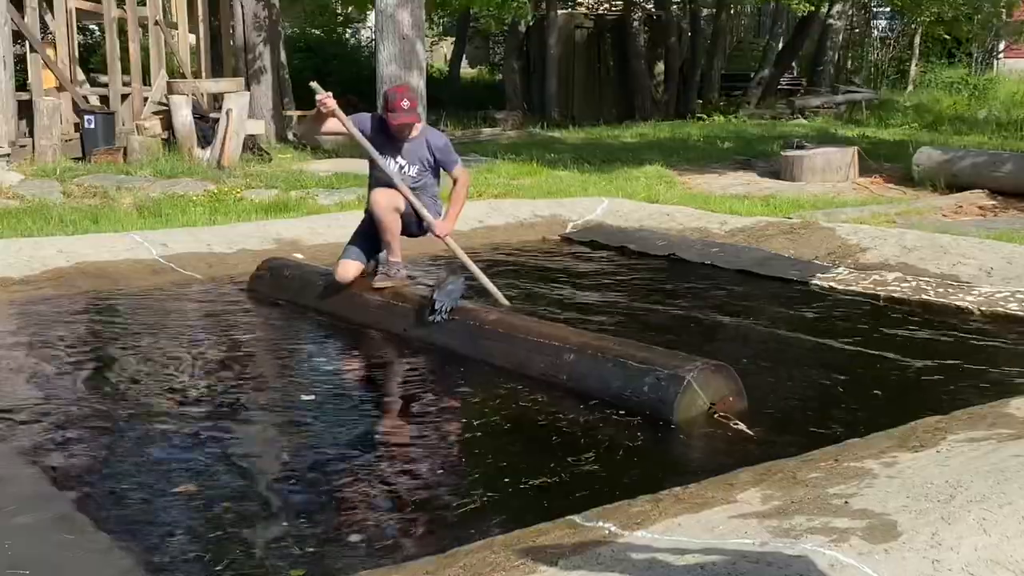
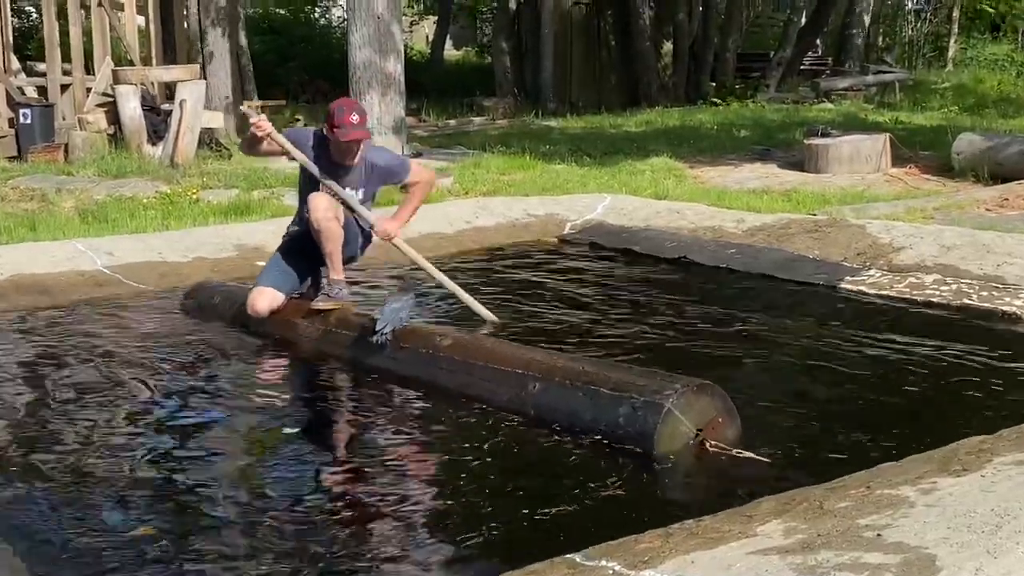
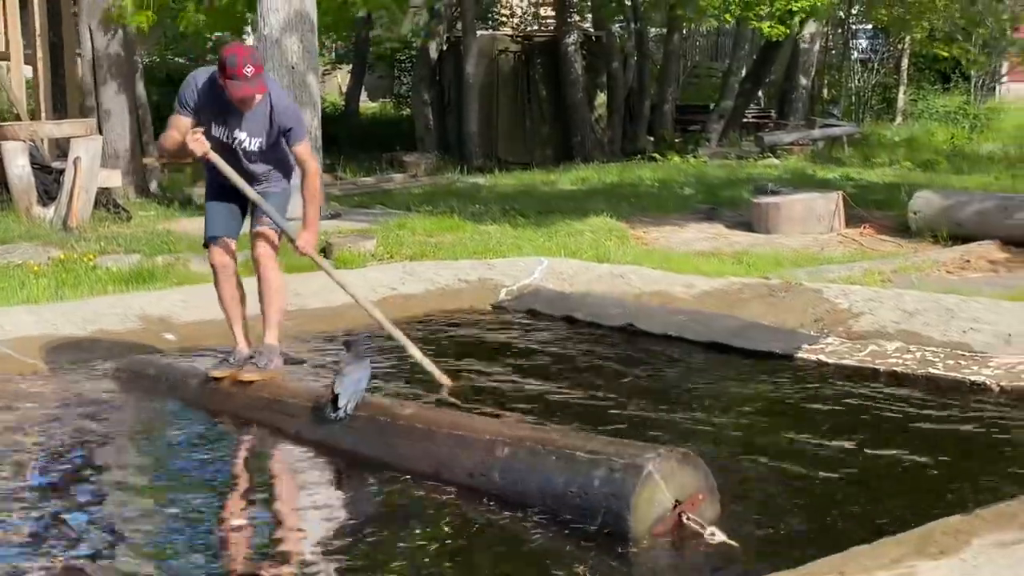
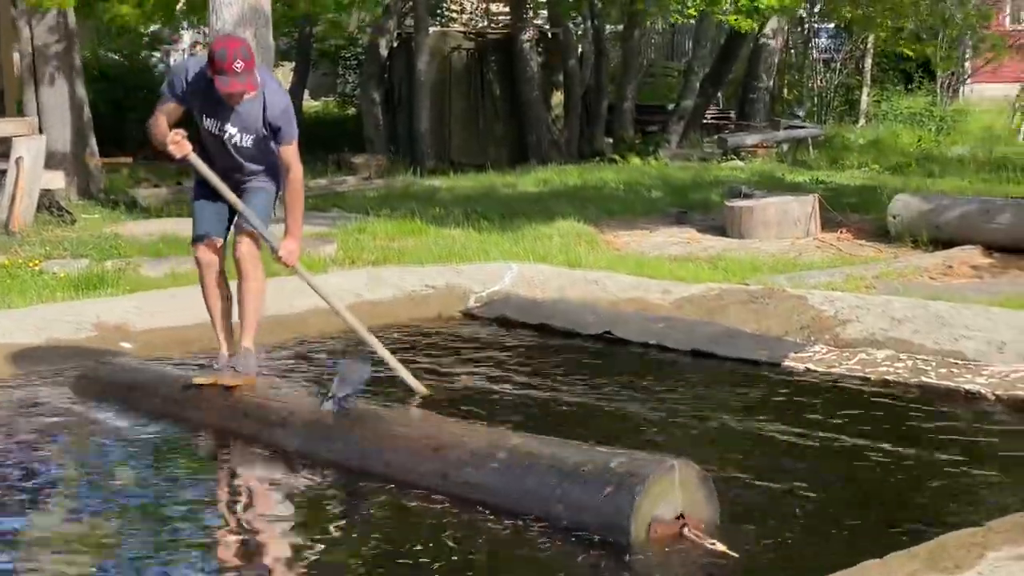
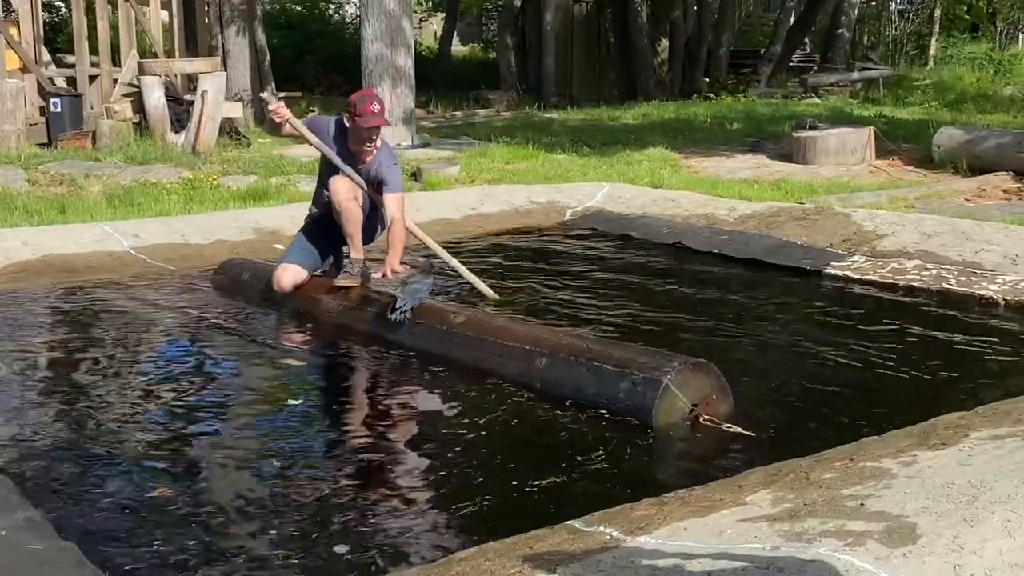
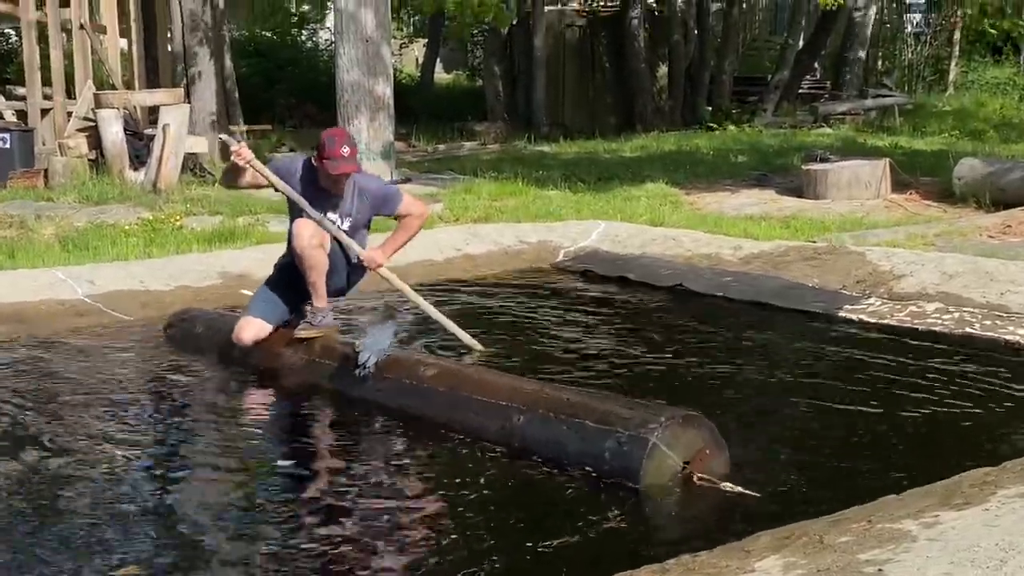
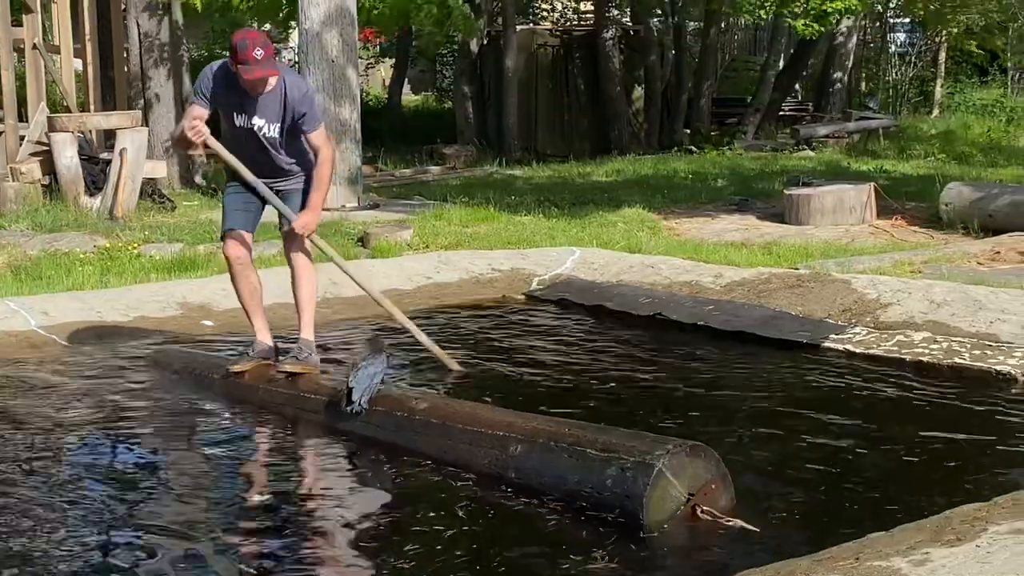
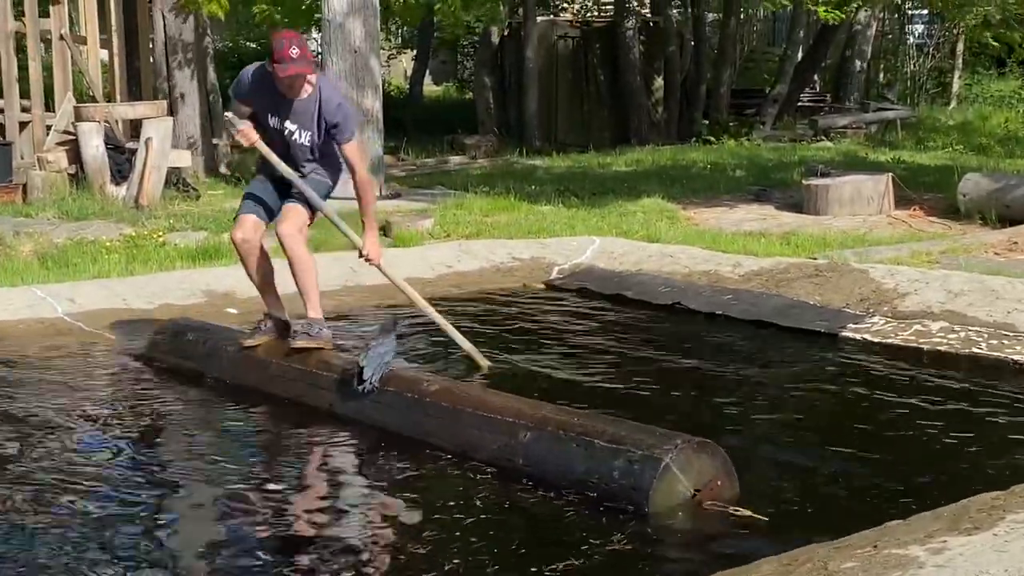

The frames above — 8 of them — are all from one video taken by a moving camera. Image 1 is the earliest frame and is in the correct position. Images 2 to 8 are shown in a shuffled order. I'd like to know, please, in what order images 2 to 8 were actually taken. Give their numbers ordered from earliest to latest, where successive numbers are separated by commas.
5, 2, 6, 8, 7, 3, 4
